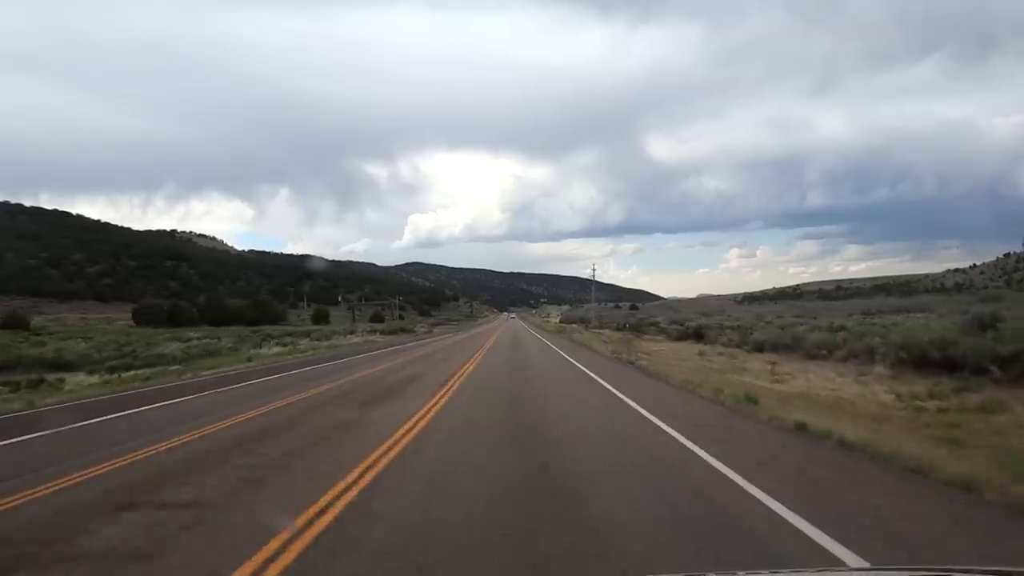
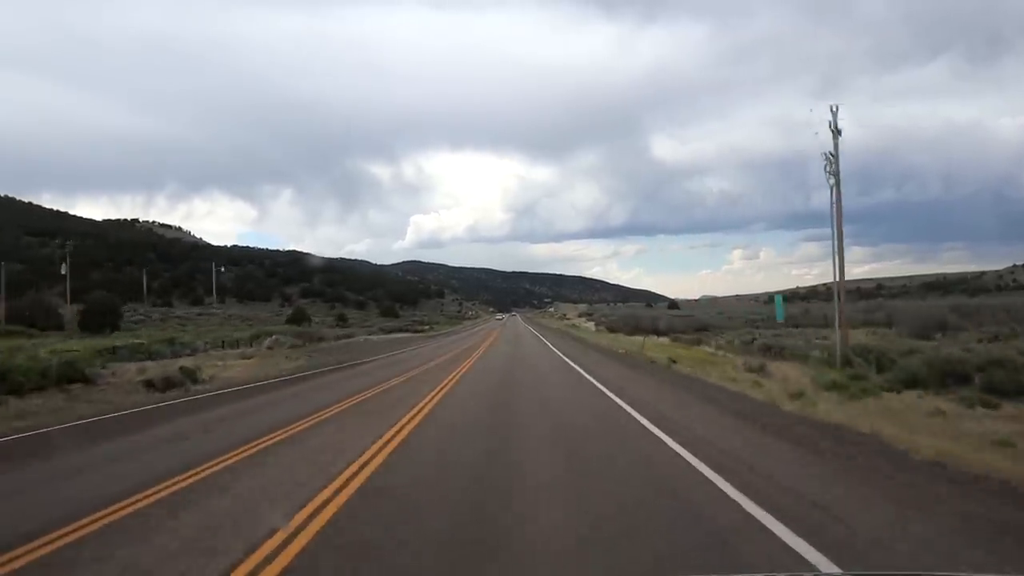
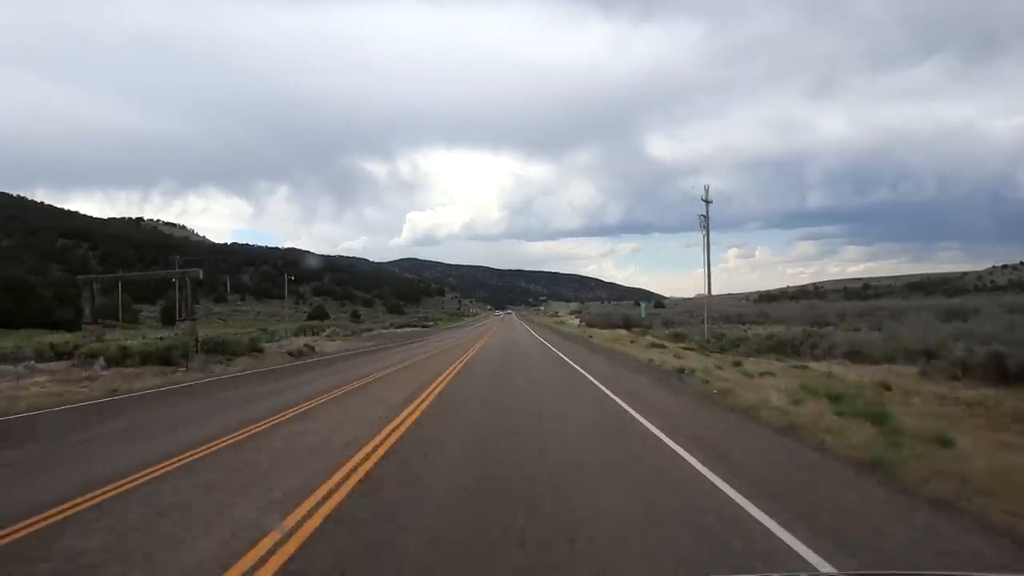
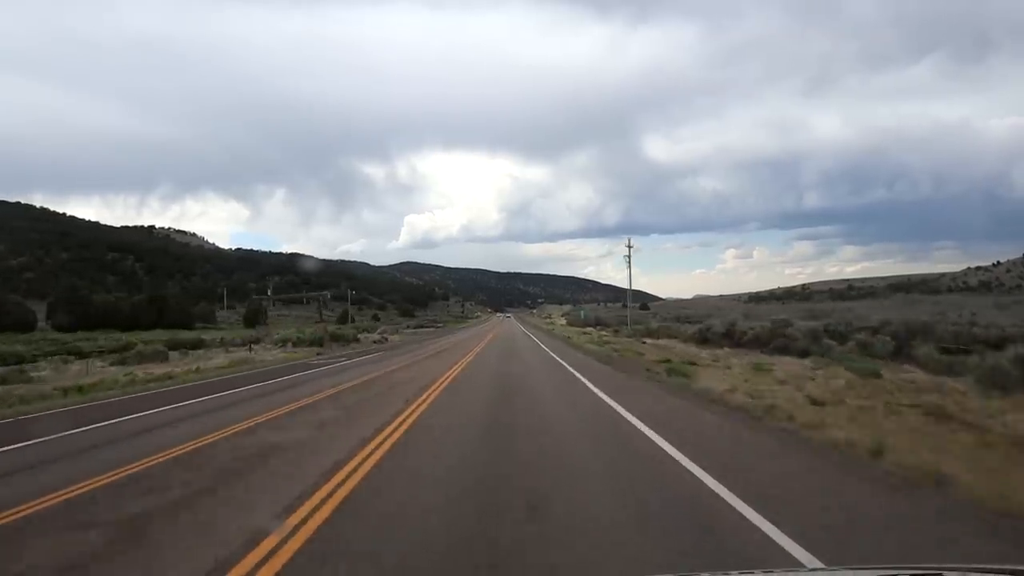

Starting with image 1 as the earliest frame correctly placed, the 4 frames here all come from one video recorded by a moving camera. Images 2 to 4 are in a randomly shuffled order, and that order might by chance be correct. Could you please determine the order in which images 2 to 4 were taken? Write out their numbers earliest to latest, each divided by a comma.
4, 3, 2
